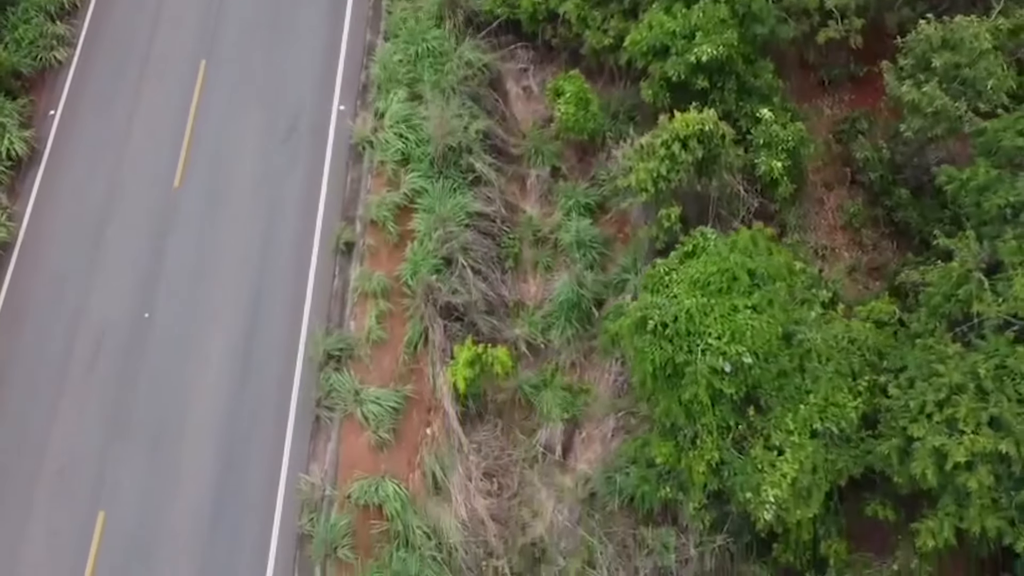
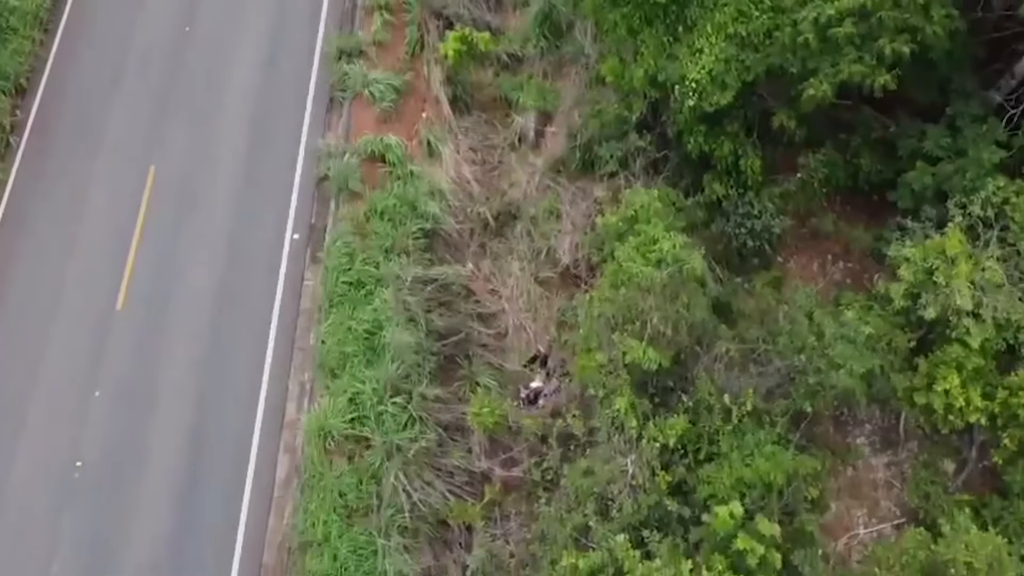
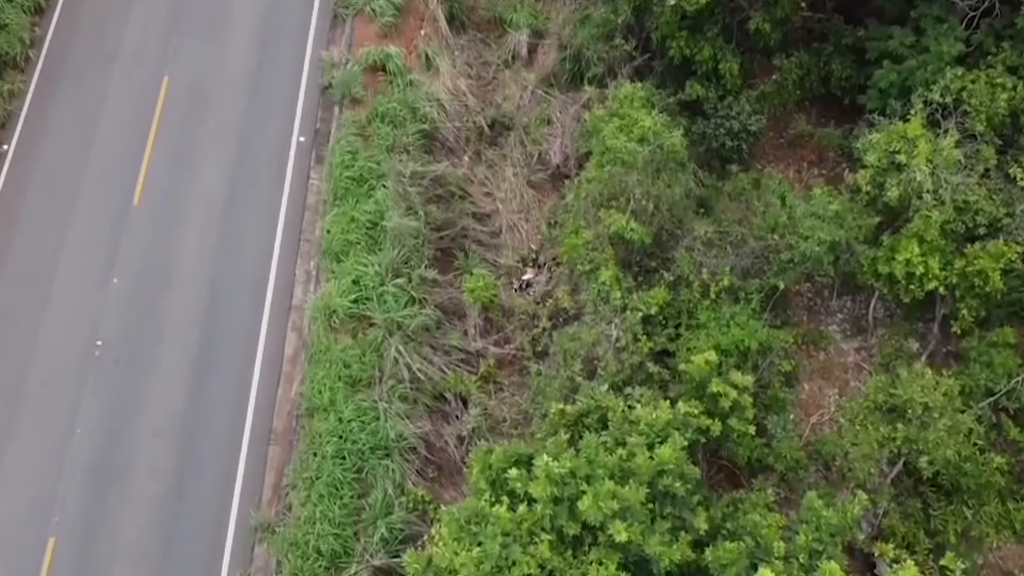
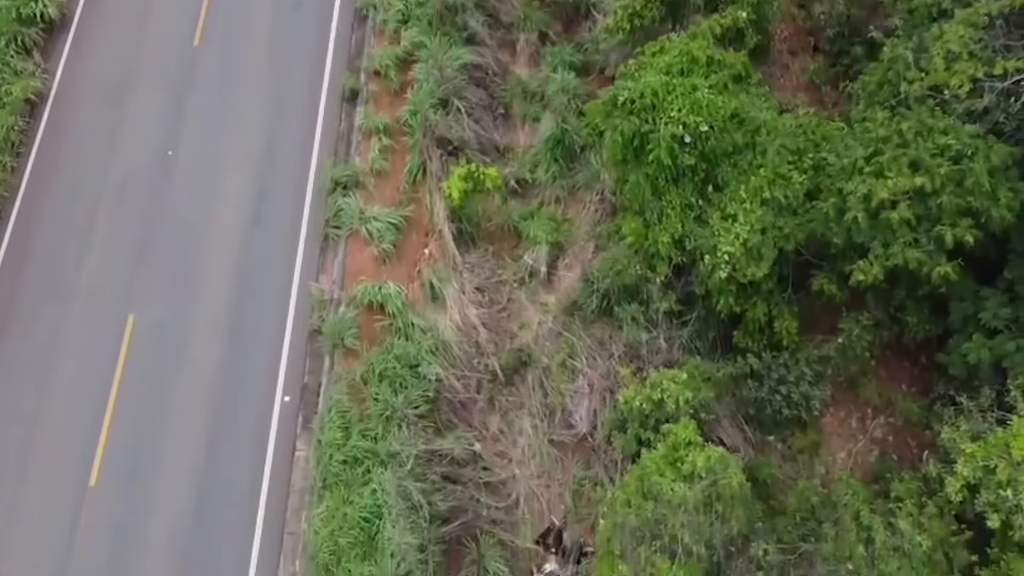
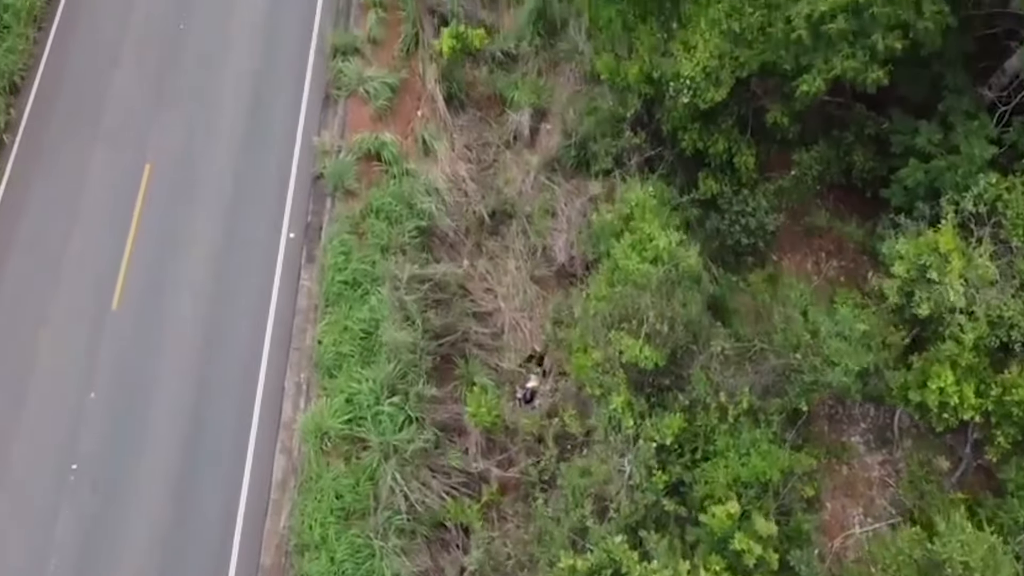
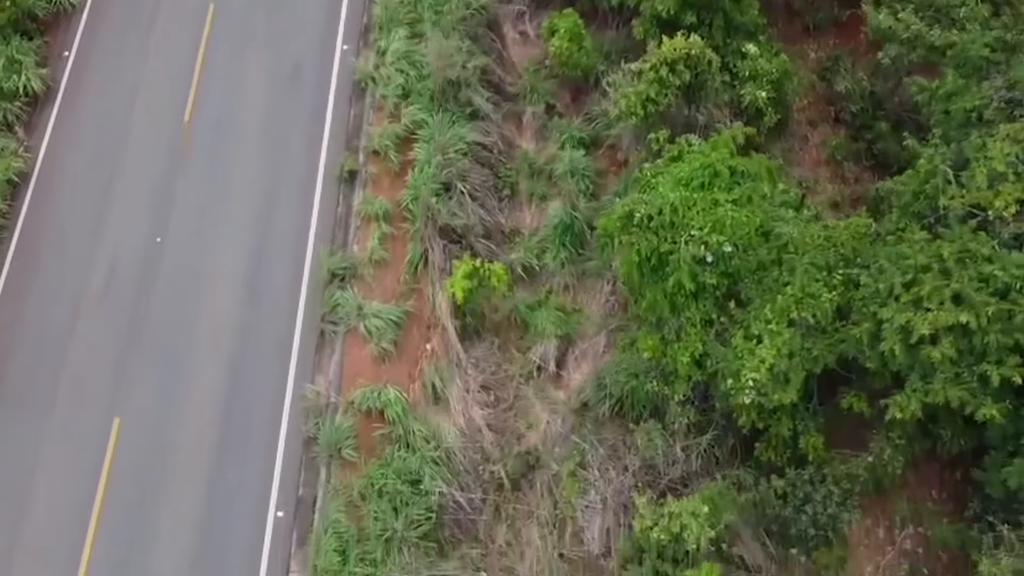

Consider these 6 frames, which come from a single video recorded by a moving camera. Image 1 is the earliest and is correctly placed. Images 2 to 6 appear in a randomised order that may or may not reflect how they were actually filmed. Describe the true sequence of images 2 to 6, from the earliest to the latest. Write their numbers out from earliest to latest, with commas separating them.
6, 4, 2, 3, 5
